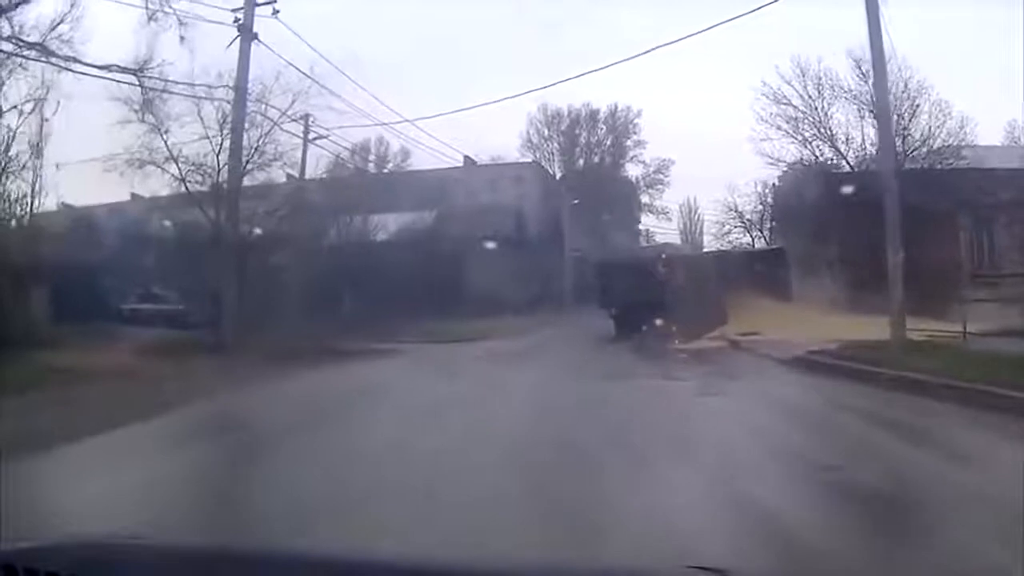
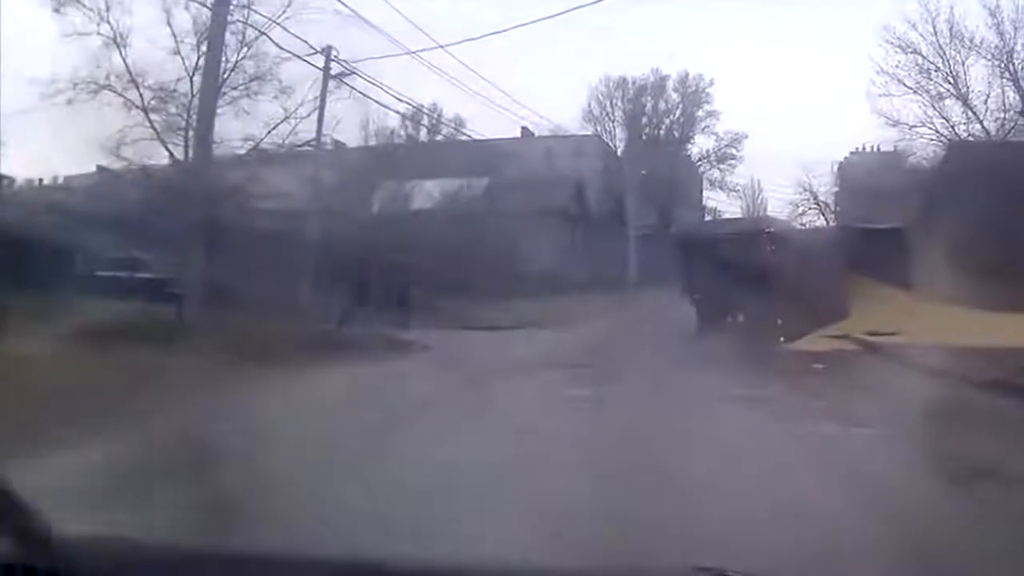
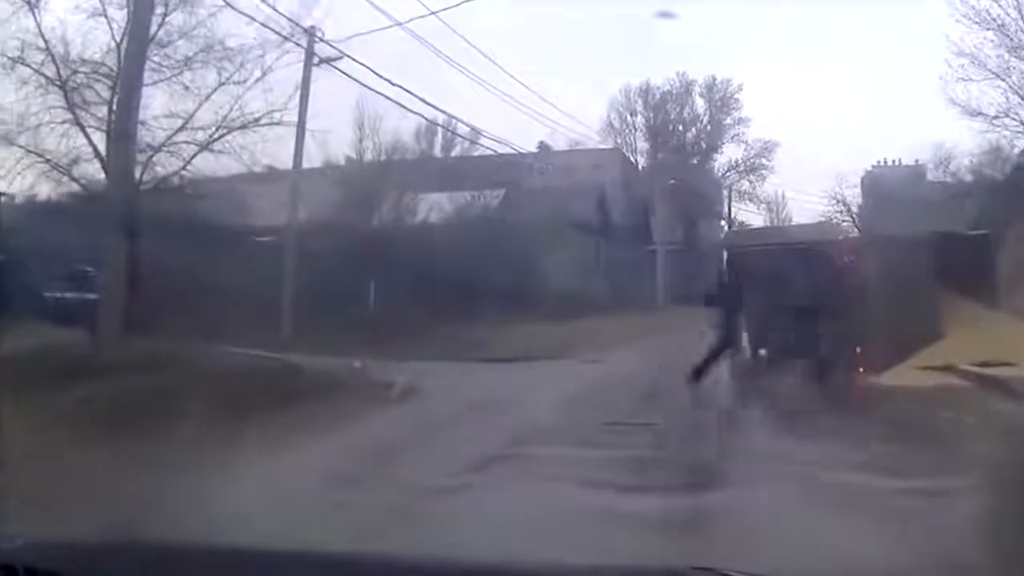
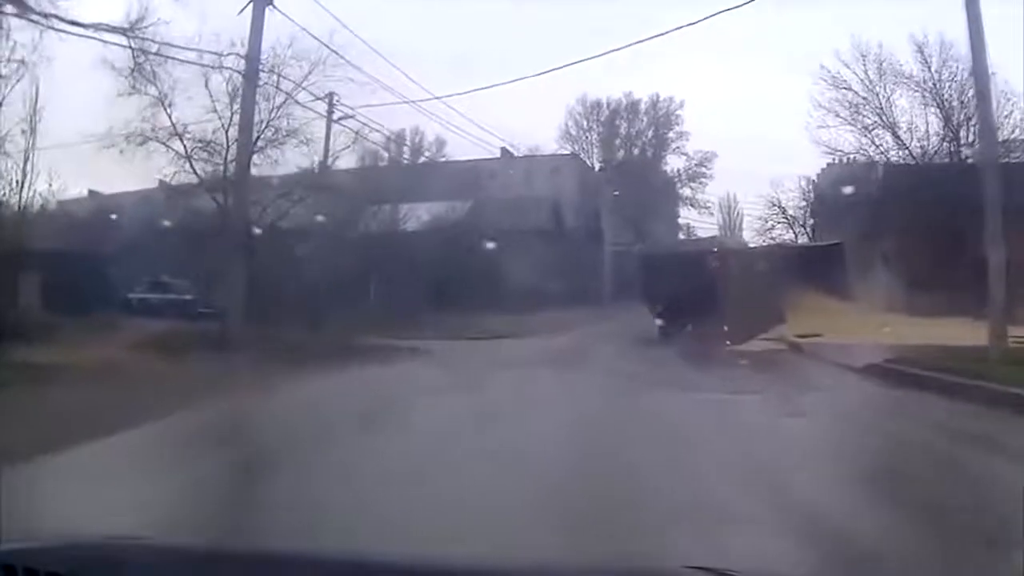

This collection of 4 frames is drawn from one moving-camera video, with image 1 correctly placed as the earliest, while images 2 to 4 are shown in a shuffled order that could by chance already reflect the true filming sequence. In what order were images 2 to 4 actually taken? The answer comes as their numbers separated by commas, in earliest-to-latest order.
4, 2, 3
